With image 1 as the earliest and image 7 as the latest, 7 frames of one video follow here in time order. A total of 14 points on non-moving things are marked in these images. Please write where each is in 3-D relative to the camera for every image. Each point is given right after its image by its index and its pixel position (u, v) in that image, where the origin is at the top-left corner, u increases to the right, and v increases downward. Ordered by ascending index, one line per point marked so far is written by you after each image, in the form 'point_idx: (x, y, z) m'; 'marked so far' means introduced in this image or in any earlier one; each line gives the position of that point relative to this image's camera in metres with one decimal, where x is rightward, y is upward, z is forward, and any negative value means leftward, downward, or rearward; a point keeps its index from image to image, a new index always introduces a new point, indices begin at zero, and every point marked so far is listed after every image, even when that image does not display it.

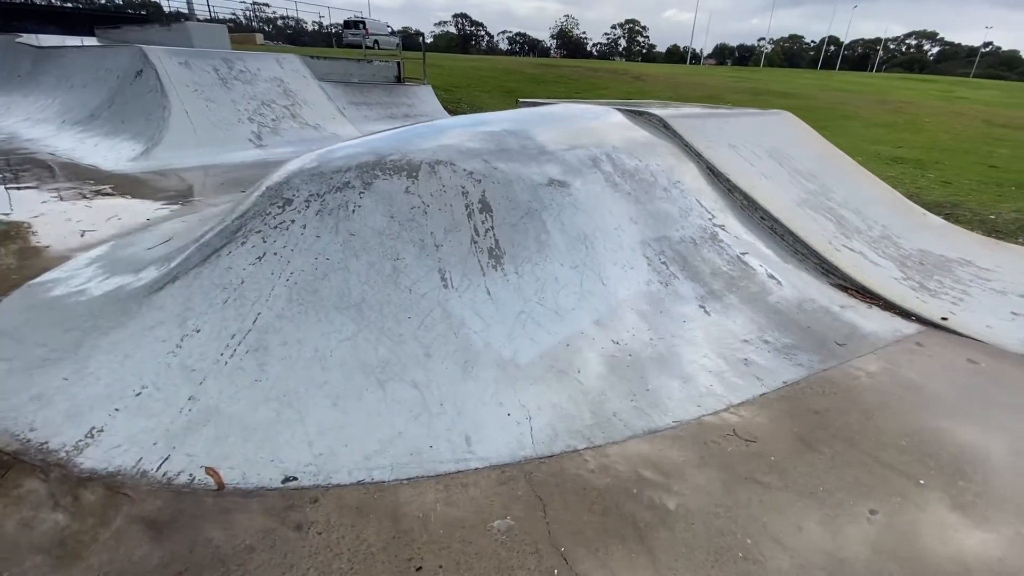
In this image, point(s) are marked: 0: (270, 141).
0: (-4.7, +2.8, +9.4) m
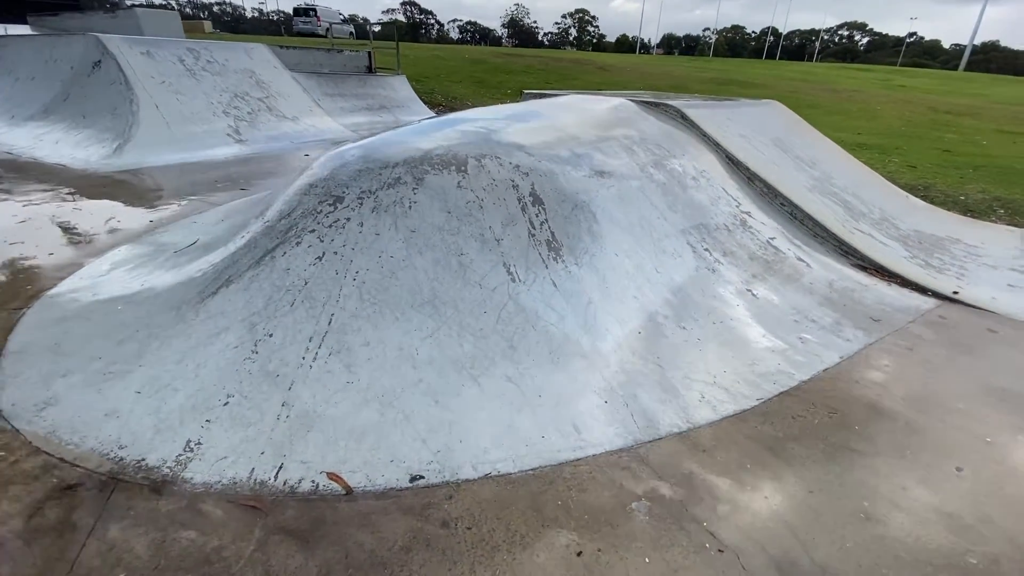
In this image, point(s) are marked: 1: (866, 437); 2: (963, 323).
0: (-4.9, +2.8, +9.0) m
1: (+1.8, -0.8, +2.5) m
2: (+3.4, -0.3, +3.6) m
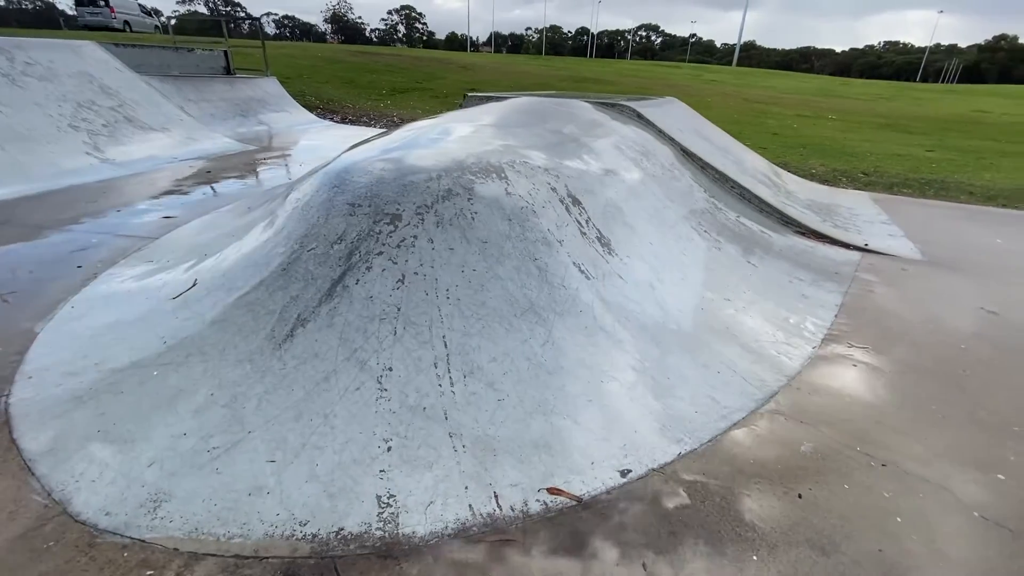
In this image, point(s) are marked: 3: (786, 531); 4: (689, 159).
0: (-6.1, +2.1, +7.5) m
1: (+2.6, -0.5, +3.2) m
2: (+3.6, +0.2, +4.7) m
3: (+1.2, -1.0, +2.1) m
4: (+2.0, +1.5, +5.5) m
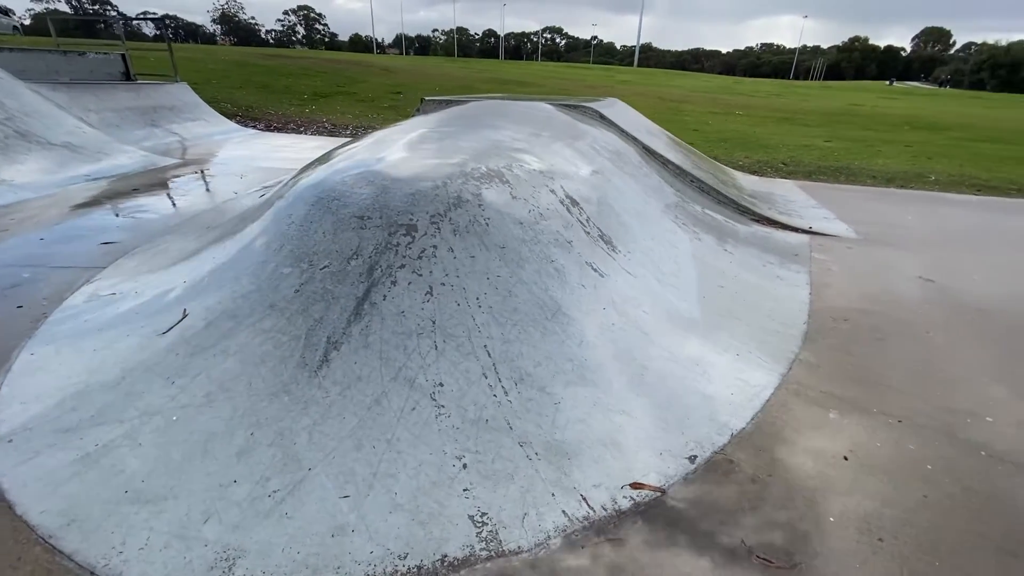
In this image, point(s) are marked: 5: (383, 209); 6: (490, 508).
0: (-6.7, +1.5, +6.5) m
1: (+2.7, -0.3, +3.6) m
2: (+3.5, +0.5, +5.3) m
3: (+1.5, -0.9, +2.3) m
4: (+1.6, +1.6, +5.7) m
5: (-0.8, +0.5, +3.1) m
6: (-0.1, -0.9, +2.0) m
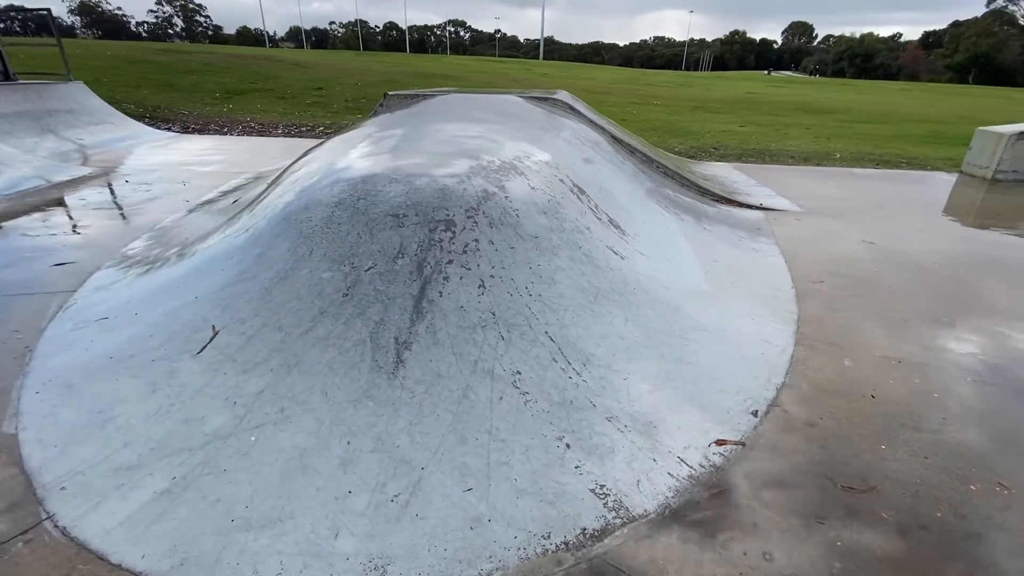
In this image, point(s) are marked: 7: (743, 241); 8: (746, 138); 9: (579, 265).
0: (-7.0, +1.1, +5.4) m
1: (+2.9, 0.0, +4.2) m
2: (+3.3, +0.8, +5.9) m
3: (+2.0, -0.7, +2.6) m
4: (+1.3, +1.8, +6.0) m
5: (-0.6, +0.5, +3.1) m
6: (+0.4, -0.9, +2.2) m
7: (+2.3, +0.5, +4.9) m
8: (+5.3, +3.4, +11.1) m
9: (+0.5, +0.2, +3.3) m
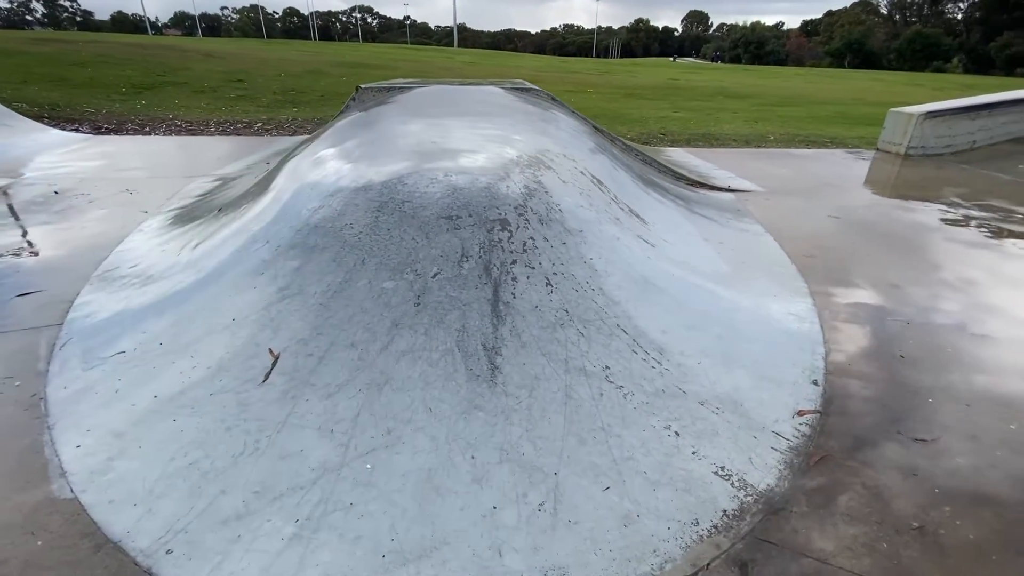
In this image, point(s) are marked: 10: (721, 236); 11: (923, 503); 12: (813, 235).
0: (-7.0, +0.6, +4.3) m
1: (+3.0, +0.3, +4.6) m
2: (+3.1, +1.2, +6.3) m
3: (+2.5, -0.6, +2.9) m
4: (+1.1, +1.9, +6.2) m
5: (-0.3, +0.5, +3.0) m
6: (+1.0, -0.8, +2.3) m
7: (+2.4, +0.7, +5.3) m
8: (+4.2, +4.0, +11.7) m
9: (+0.8, +0.2, +3.4) m
10: (+2.0, +0.5, +4.7) m
11: (+1.8, -0.9, +2.1) m
12: (+3.2, +0.6, +5.2) m
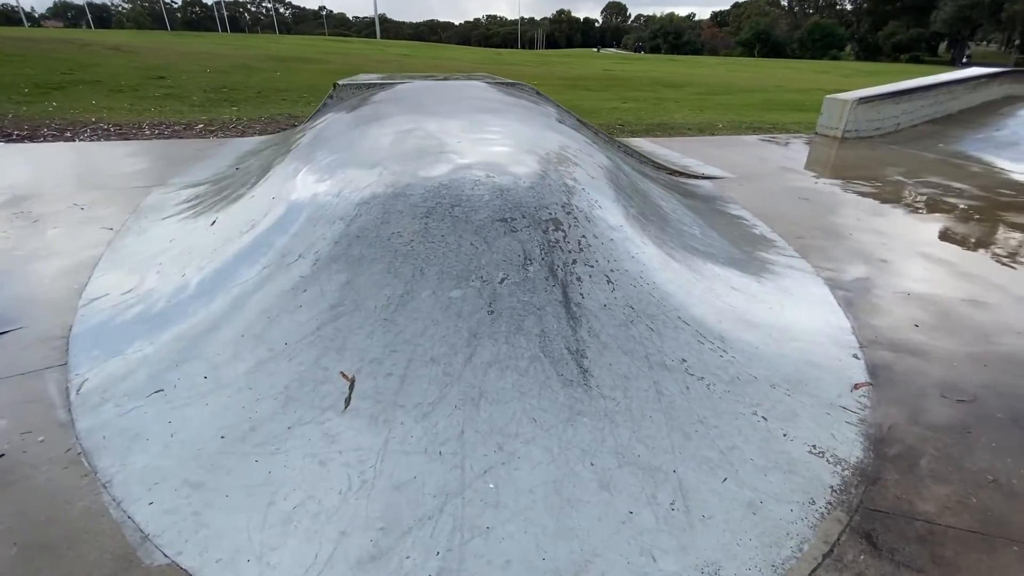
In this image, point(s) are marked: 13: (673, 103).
0: (-6.7, +0.1, +3.4) m
1: (+3.1, +0.5, +4.9) m
2: (+2.9, +1.4, +6.6) m
3: (+2.8, -0.4, +3.2) m
4: (+0.9, +2.1, +6.2) m
5: (0.0, +0.5, +2.9) m
6: (+1.5, -0.7, +2.4) m
7: (+2.4, +0.9, +5.5) m
8: (+3.1, +4.3, +12.1) m
9: (+1.0, +0.3, +3.4) m
10: (+2.1, +0.6, +4.9) m
11: (+2.3, -0.8, +2.4) m
12: (+3.2, +0.8, +5.6) m
13: (+4.5, +5.3, +13.9) m
